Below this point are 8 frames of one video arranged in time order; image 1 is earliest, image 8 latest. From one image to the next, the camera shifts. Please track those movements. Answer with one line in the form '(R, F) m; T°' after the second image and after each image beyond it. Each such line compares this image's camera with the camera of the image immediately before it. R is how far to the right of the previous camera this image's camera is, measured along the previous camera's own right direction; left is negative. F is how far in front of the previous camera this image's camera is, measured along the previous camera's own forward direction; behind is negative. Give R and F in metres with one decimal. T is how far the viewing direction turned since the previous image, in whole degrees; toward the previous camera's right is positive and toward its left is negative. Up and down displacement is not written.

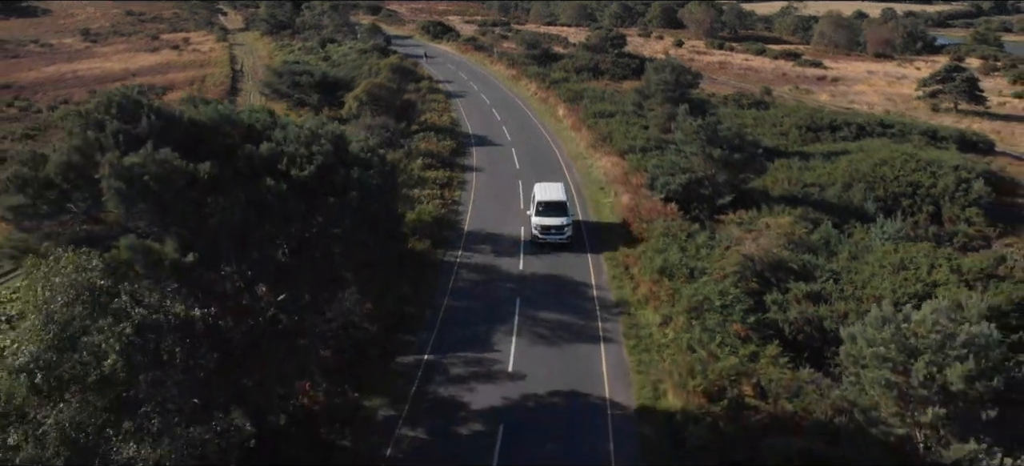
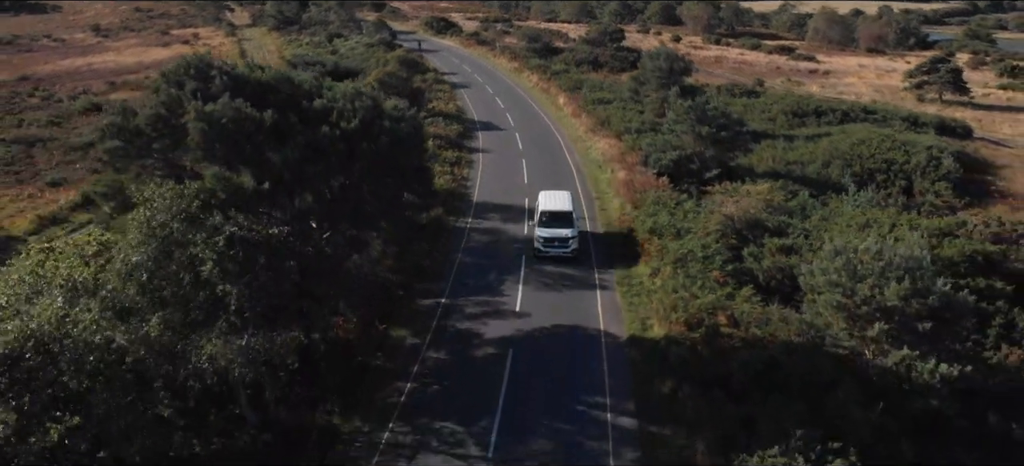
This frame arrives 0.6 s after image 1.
(-0.2, -3.0) m; 0°
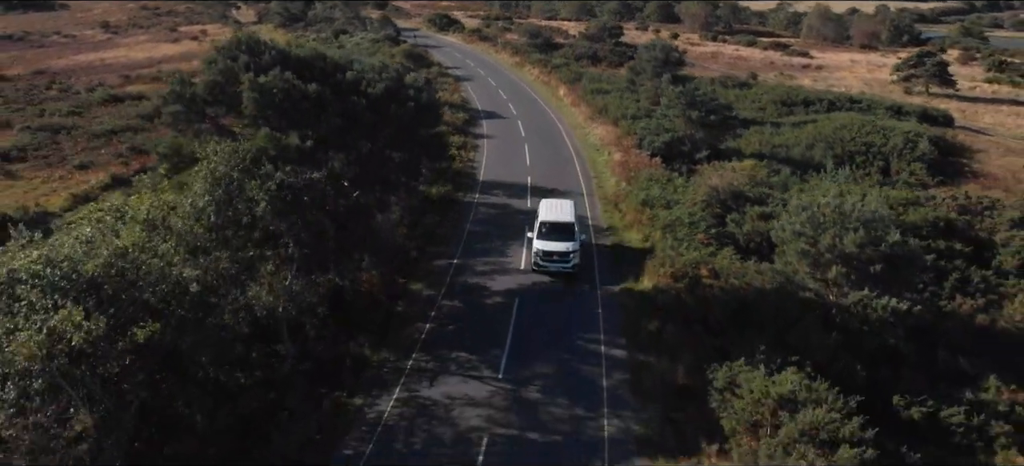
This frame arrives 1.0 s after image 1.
(-0.2, -2.7) m; 0°
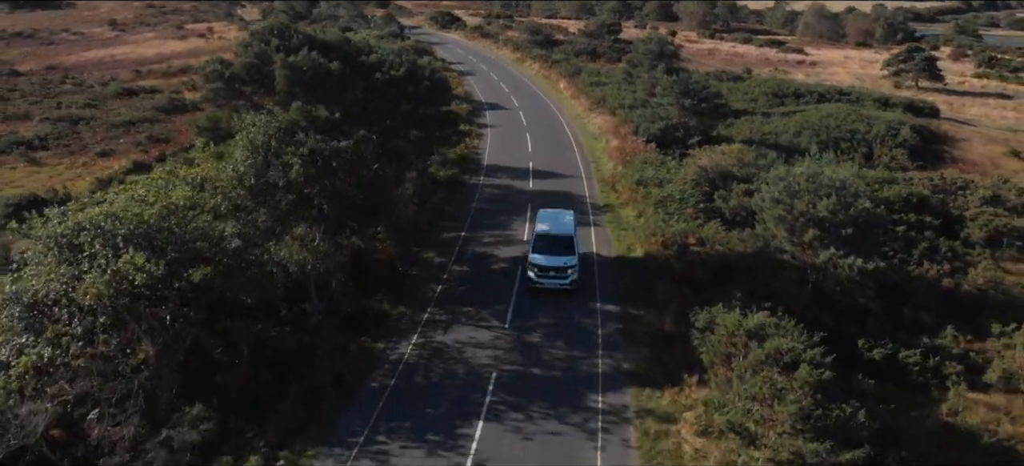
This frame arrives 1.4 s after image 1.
(-0.1, -2.2) m; 0°
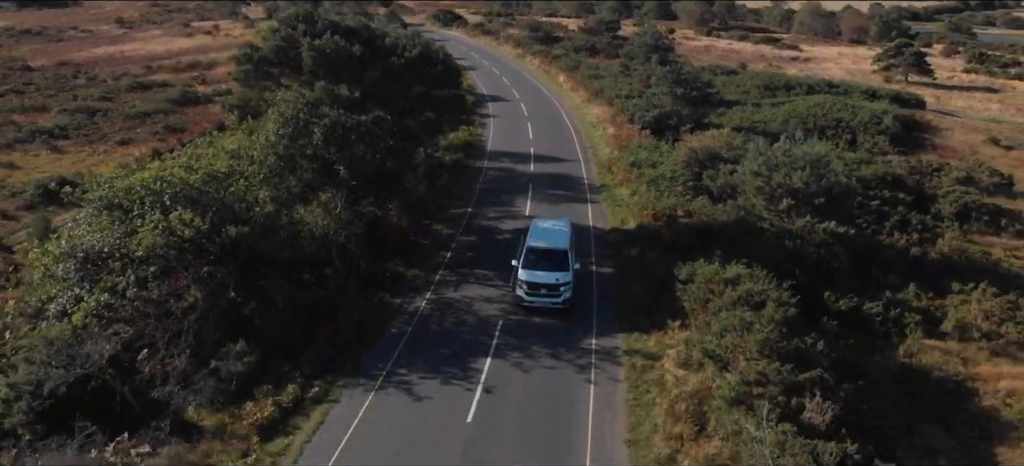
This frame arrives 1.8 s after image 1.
(-0.1, -2.3) m; 0°
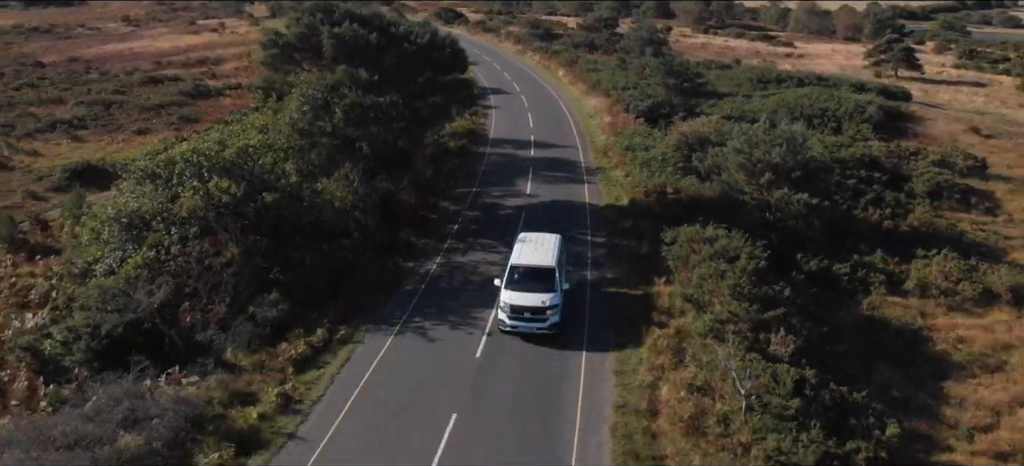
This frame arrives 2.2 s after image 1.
(-0.1, -2.3) m; 0°
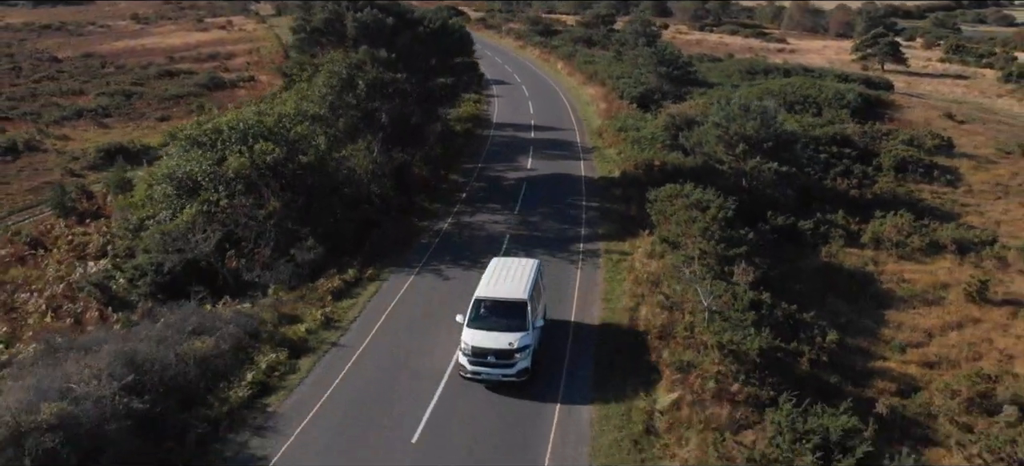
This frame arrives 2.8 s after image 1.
(-0.1, -3.2) m; 0°
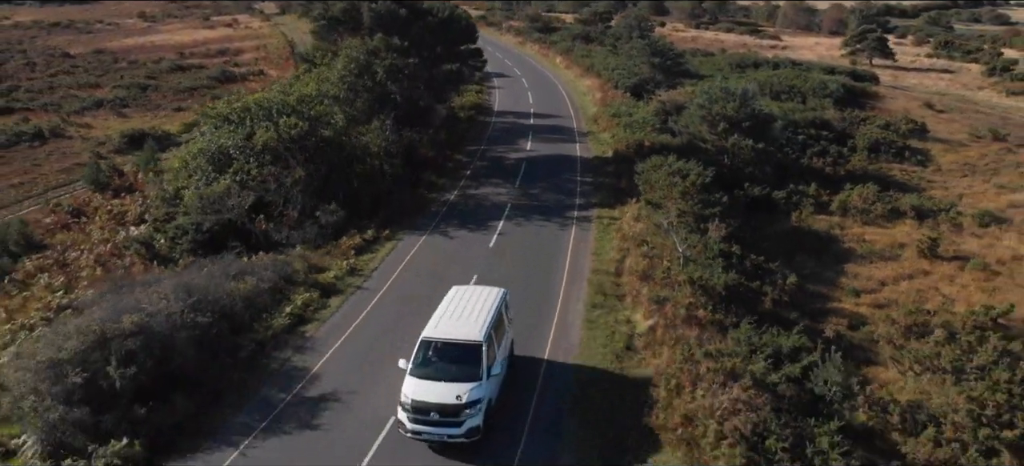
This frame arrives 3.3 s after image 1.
(0.0, -2.8) m; 0°
